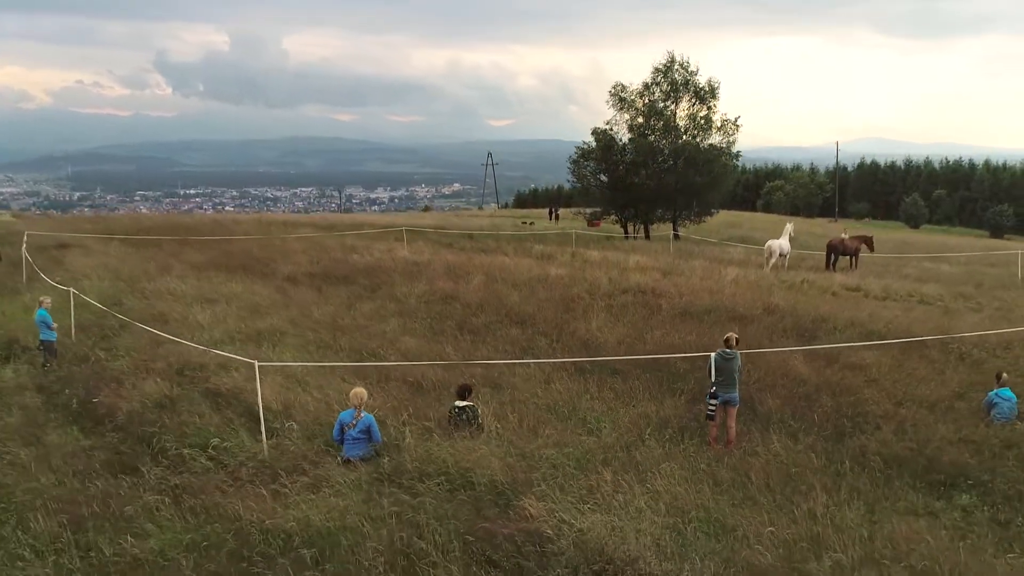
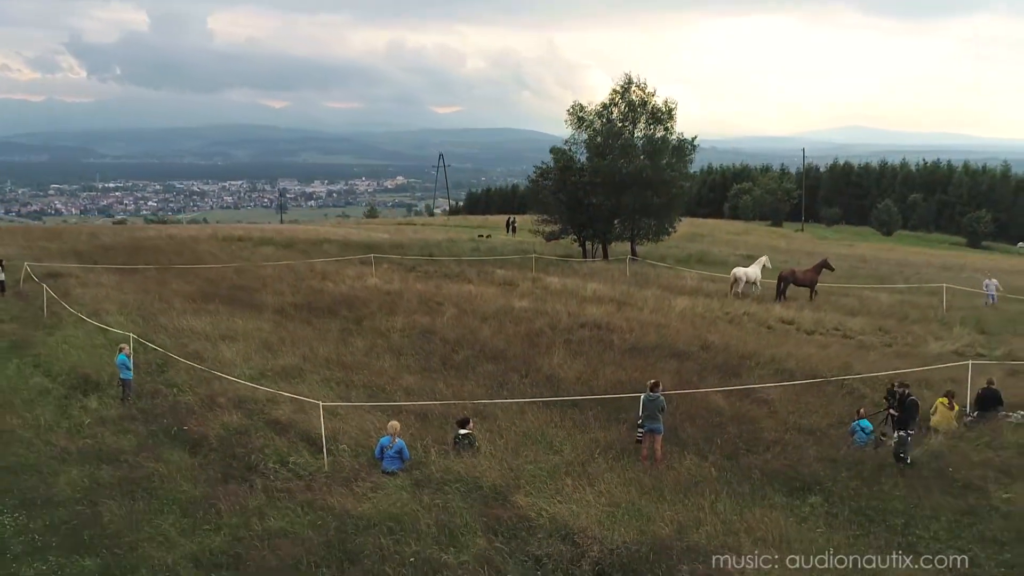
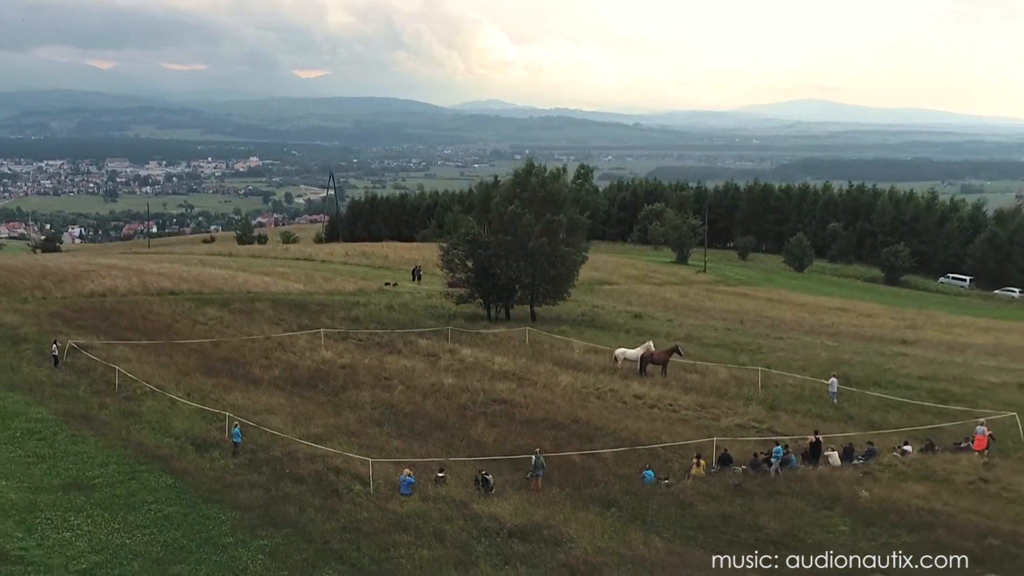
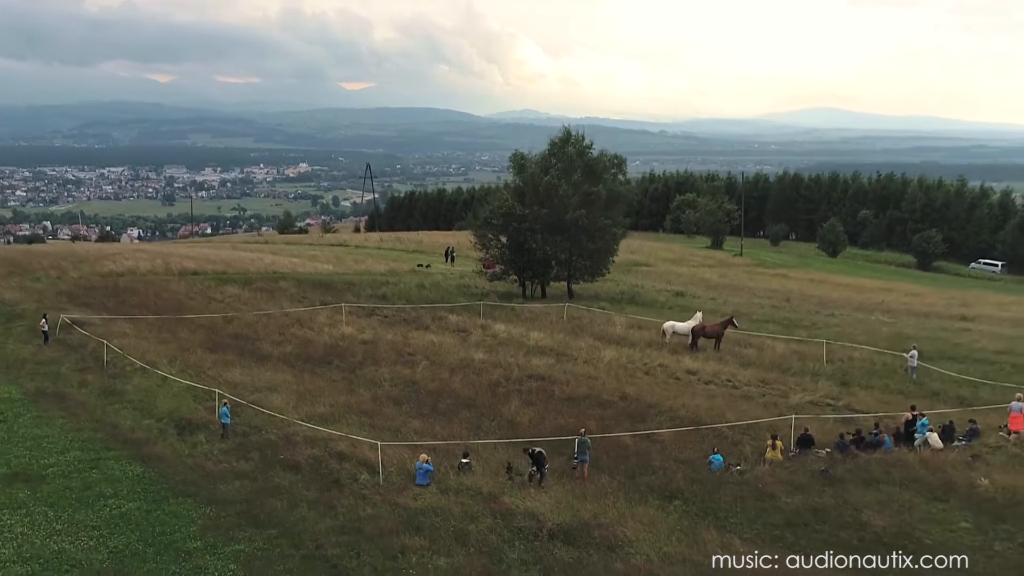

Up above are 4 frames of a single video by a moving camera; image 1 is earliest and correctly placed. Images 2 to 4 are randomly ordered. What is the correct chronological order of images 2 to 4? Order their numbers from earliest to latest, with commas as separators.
2, 4, 3
